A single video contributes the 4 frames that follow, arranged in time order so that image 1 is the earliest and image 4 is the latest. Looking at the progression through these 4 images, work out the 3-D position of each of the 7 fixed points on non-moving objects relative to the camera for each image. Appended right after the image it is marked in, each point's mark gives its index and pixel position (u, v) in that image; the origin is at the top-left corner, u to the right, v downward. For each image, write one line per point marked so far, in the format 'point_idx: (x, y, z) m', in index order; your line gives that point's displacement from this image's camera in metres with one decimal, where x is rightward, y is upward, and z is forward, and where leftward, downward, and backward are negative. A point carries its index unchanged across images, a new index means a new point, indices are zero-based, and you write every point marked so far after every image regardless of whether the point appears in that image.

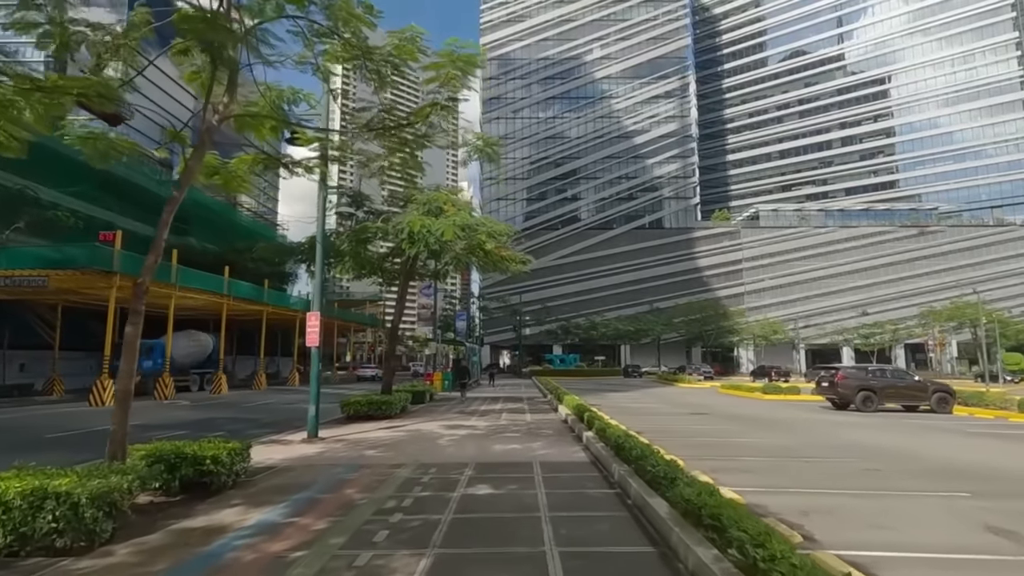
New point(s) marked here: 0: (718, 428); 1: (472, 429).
0: (+4.9, -3.3, +15.9) m
1: (-0.8, -3.0, +14.2) m
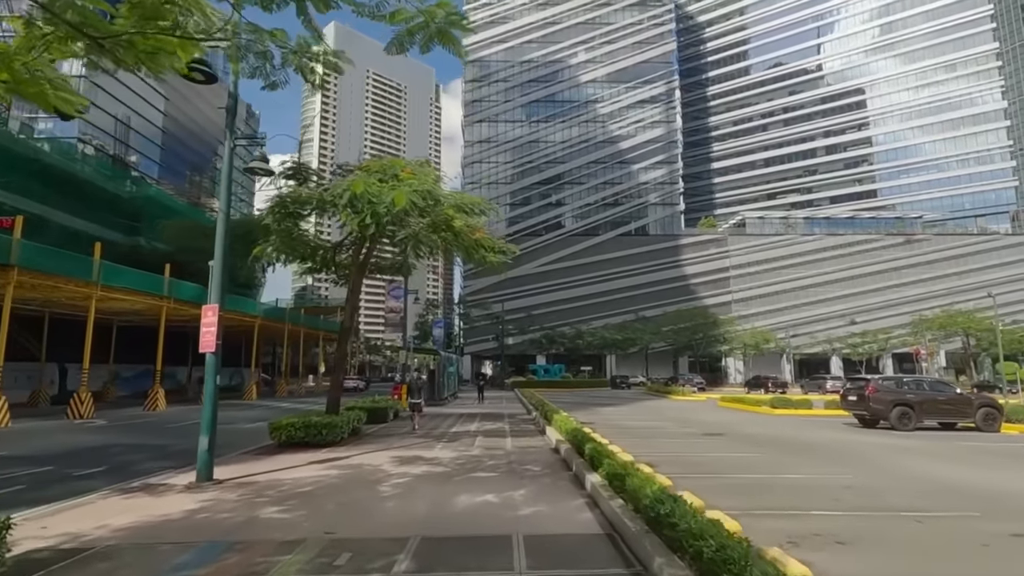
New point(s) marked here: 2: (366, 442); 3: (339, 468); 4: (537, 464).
0: (+4.5, -3.2, +12.5) m
1: (-1.3, -2.8, +10.7) m
2: (-3.2, -3.3, +14.3) m
3: (-2.7, -2.8, +10.3) m
4: (+0.4, -2.7, +10.3) m
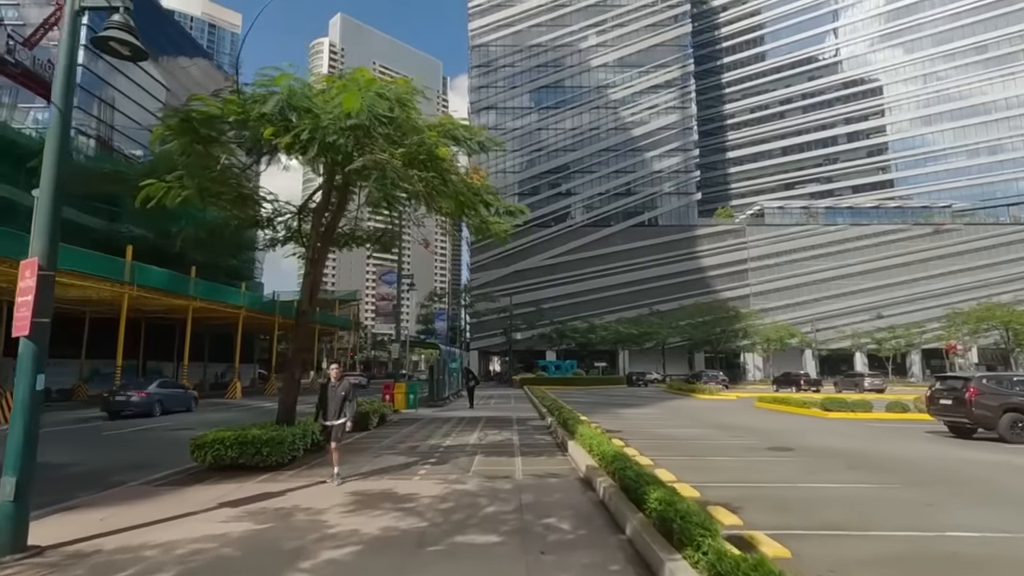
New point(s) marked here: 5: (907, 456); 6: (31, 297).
0: (+4.6, -2.6, +8.7) m
1: (-1.1, -2.3, +7.0) m
2: (-3.0, -2.8, +10.6) m
3: (-2.6, -2.3, +6.7) m
4: (+0.5, -2.2, +6.6) m
5: (+7.4, -3.2, +12.6) m
6: (-4.1, -0.1, +5.6) m
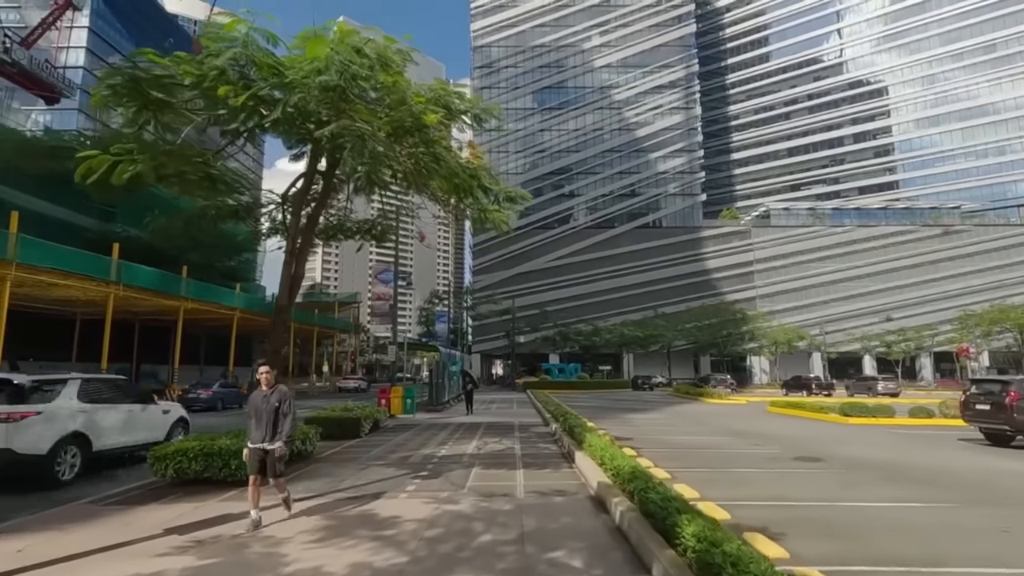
0: (+4.6, -2.5, +7.6) m
1: (-1.1, -2.2, +5.9) m
2: (-3.0, -2.7, +9.5) m
3: (-2.6, -2.2, +5.5) m
4: (+0.5, -2.1, +5.5) m
5: (+7.5, -3.1, +11.4) m
6: (-4.1, +0.1, +4.5) m
